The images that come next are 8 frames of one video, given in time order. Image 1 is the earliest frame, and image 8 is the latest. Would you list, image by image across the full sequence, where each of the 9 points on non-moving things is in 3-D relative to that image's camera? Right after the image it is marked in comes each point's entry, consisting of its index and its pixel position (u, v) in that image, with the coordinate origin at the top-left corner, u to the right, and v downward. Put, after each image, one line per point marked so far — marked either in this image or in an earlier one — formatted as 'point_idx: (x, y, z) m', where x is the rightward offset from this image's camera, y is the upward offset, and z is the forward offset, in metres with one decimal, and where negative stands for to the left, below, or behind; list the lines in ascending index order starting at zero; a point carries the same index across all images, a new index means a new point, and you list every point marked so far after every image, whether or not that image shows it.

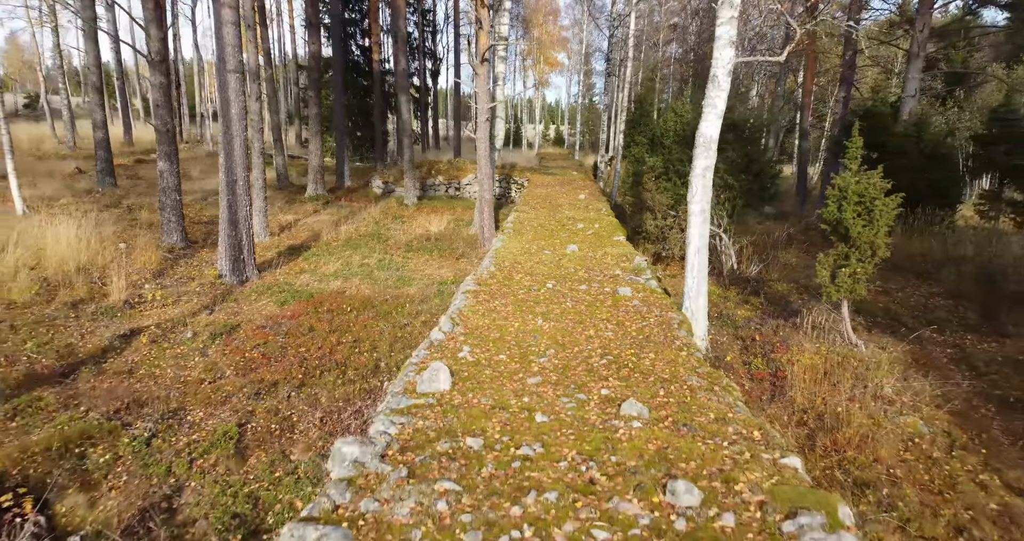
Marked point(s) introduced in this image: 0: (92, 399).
0: (-3.6, -1.1, +5.1) m
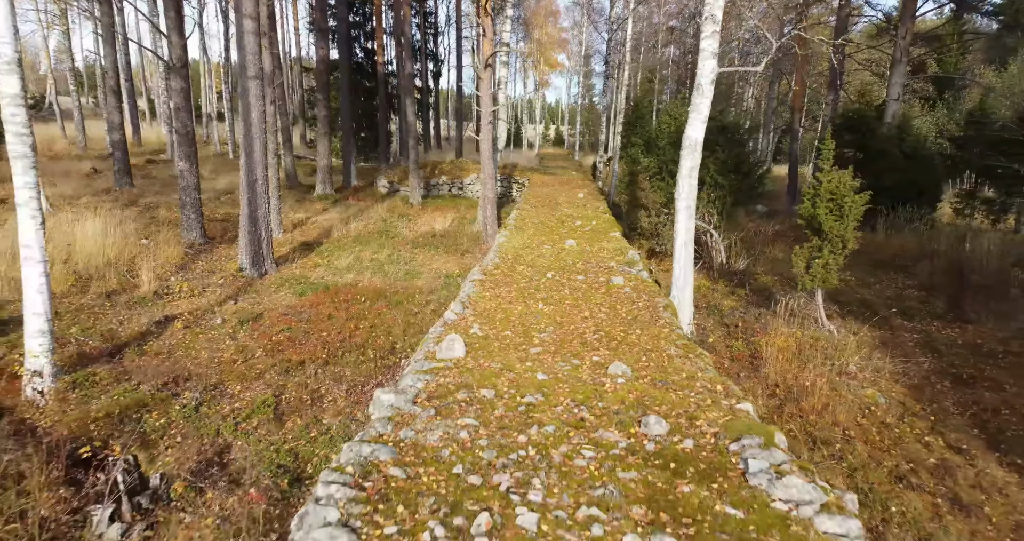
0: (-3.6, -1.0, +5.7) m
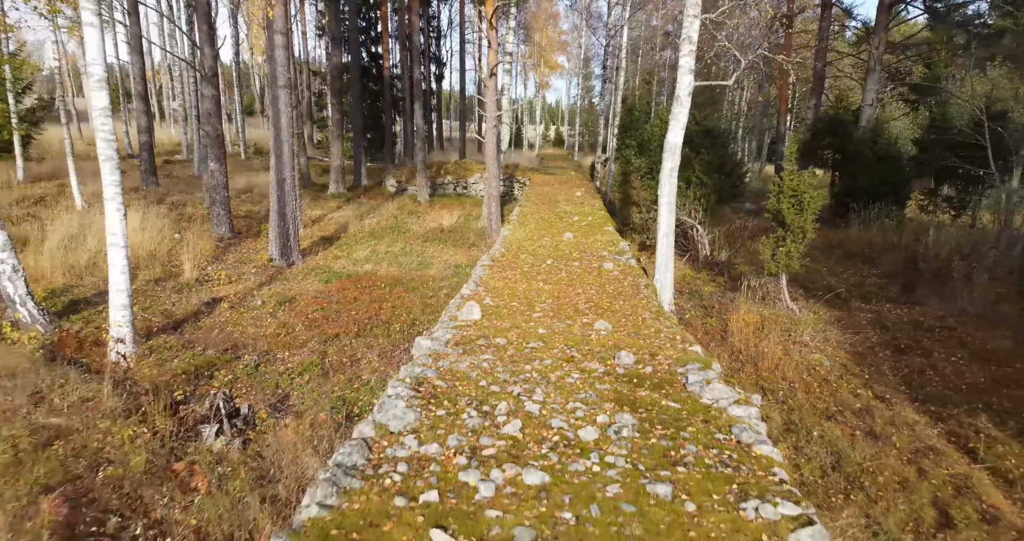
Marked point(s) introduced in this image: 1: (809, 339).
0: (-3.5, -0.8, +6.7) m
1: (+3.4, -0.8, +6.8) m
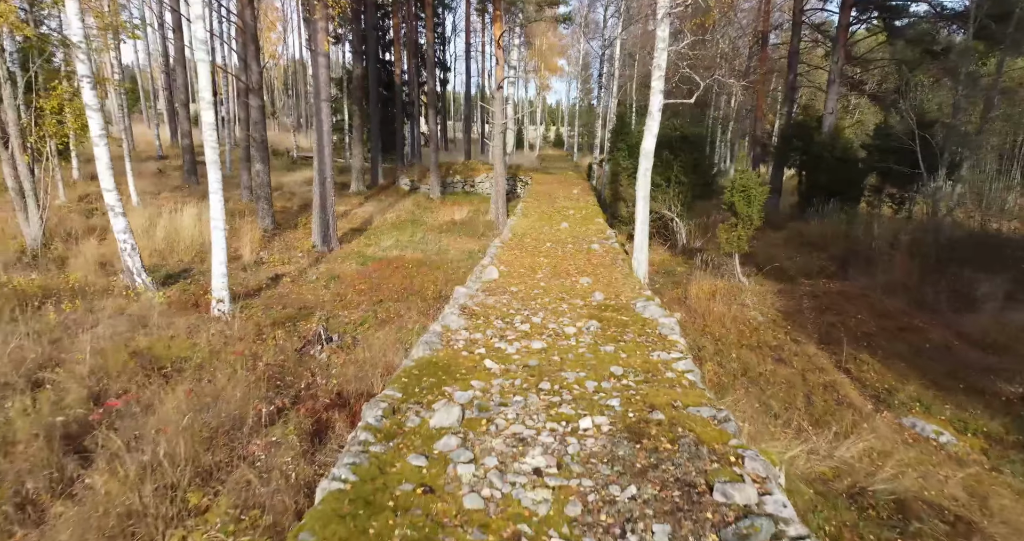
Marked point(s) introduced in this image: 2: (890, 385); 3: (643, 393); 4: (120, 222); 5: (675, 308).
0: (-3.4, -0.5, +8.6) m
1: (+3.6, -0.5, +8.7) m
2: (+3.9, -1.2, +6.0) m
3: (+0.9, -0.8, +3.7) m
4: (-5.7, +0.7, +8.3) m
5: (+2.3, -0.5, +8.1) m
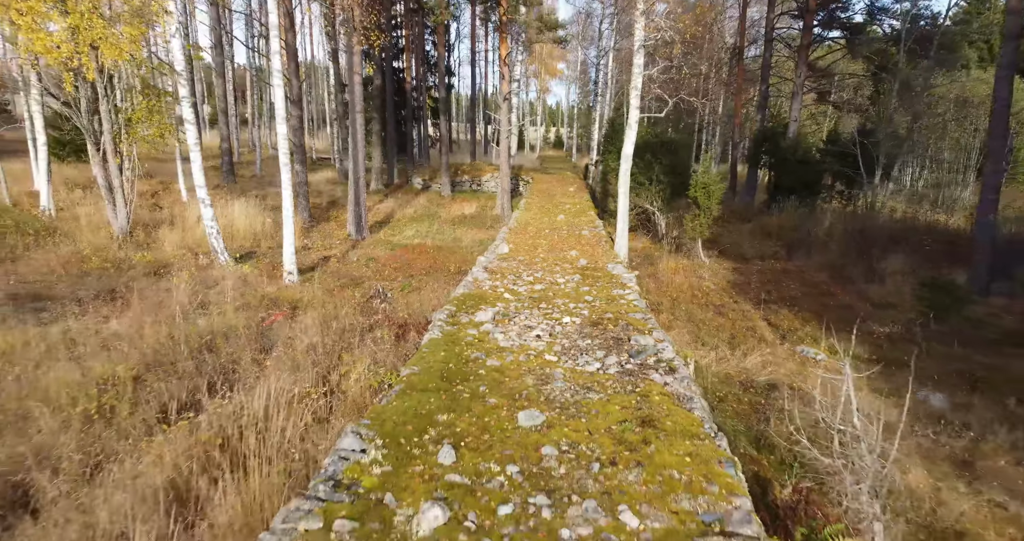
0: (-3.3, -0.1, +10.9) m
1: (+3.7, -0.1, +11.0) m
2: (+4.1, -0.8, +8.3) m
3: (+1.0, -0.4, +6.0) m
4: (-5.6, +1.1, +10.6) m
5: (+2.4, -0.2, +10.4) m
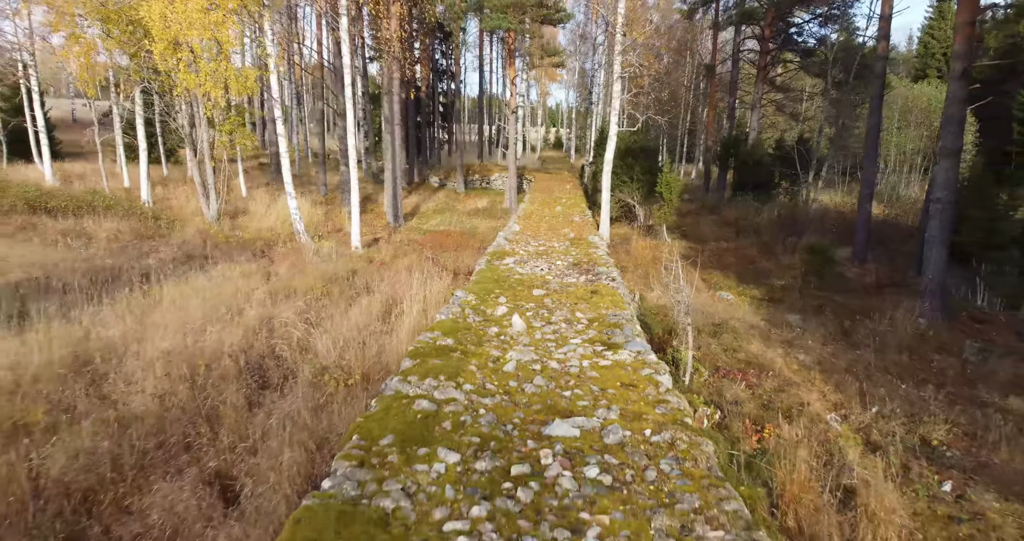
0: (-3.1, +0.5, +14.6) m
1: (+3.9, +0.5, +14.7) m
2: (+4.3, -0.2, +12.0) m
3: (+1.2, +0.2, +9.6) m
4: (-5.3, +1.7, +14.3) m
5: (+2.6, +0.4, +14.1) m
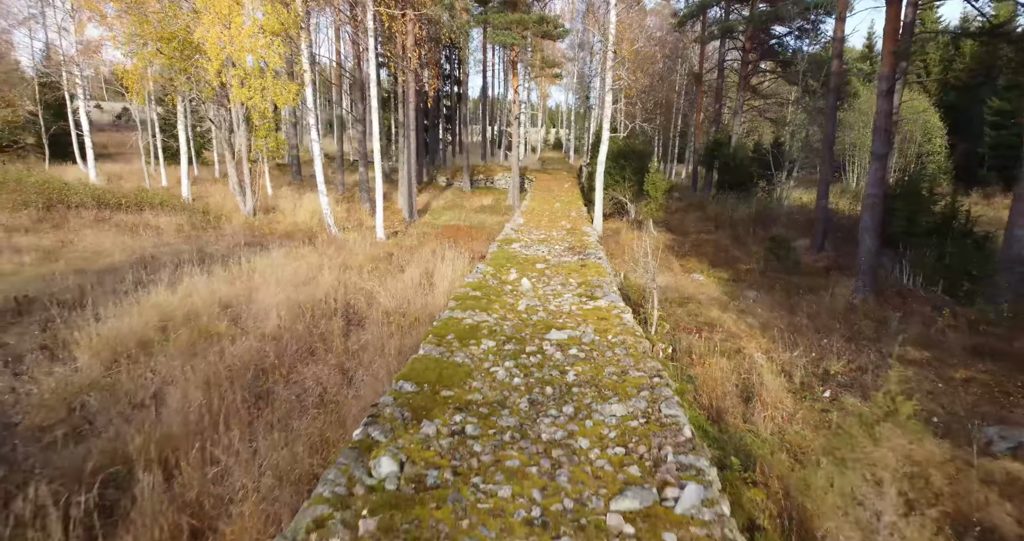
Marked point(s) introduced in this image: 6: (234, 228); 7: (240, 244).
0: (-2.9, +0.8, +16.7) m
1: (+4.0, +0.8, +16.8) m
2: (+4.4, +0.1, +14.0) m
3: (+1.3, +0.5, +11.7) m
4: (-5.2, +2.0, +16.3) m
5: (+2.7, +0.8, +16.2) m
6: (-7.3, +1.1, +15.3) m
7: (-5.8, +0.6, +12.5) m
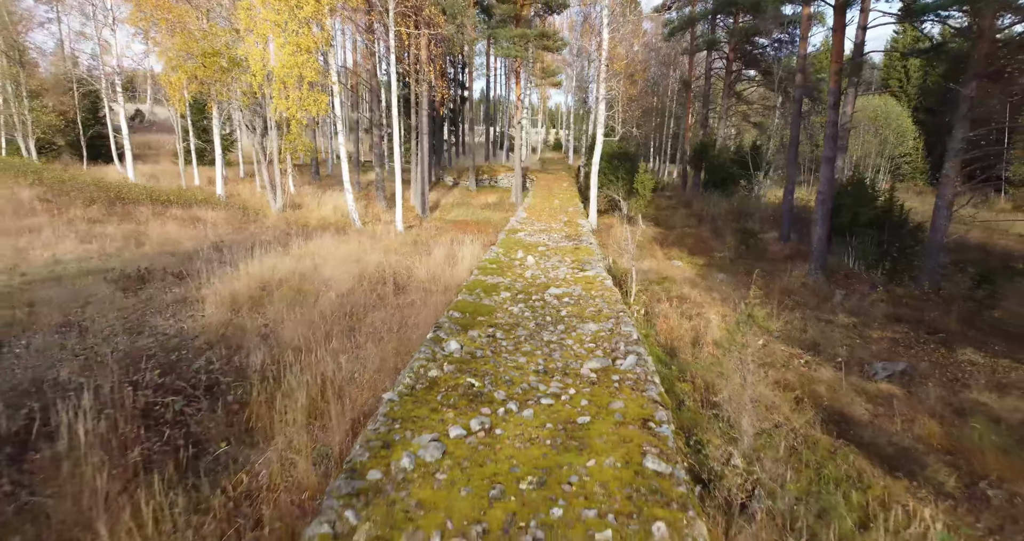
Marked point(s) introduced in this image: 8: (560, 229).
0: (-2.8, +1.2, +18.8) m
1: (+4.1, +1.2, +18.9) m
2: (+4.5, +0.4, +16.2) m
3: (+1.4, +0.9, +13.9) m
4: (-5.1, +2.3, +18.5) m
5: (+2.9, +1.1, +18.3) m
6: (-7.1, +1.5, +17.5) m
7: (-5.7, +0.9, +14.7) m
8: (+1.2, +1.1, +14.9) m
